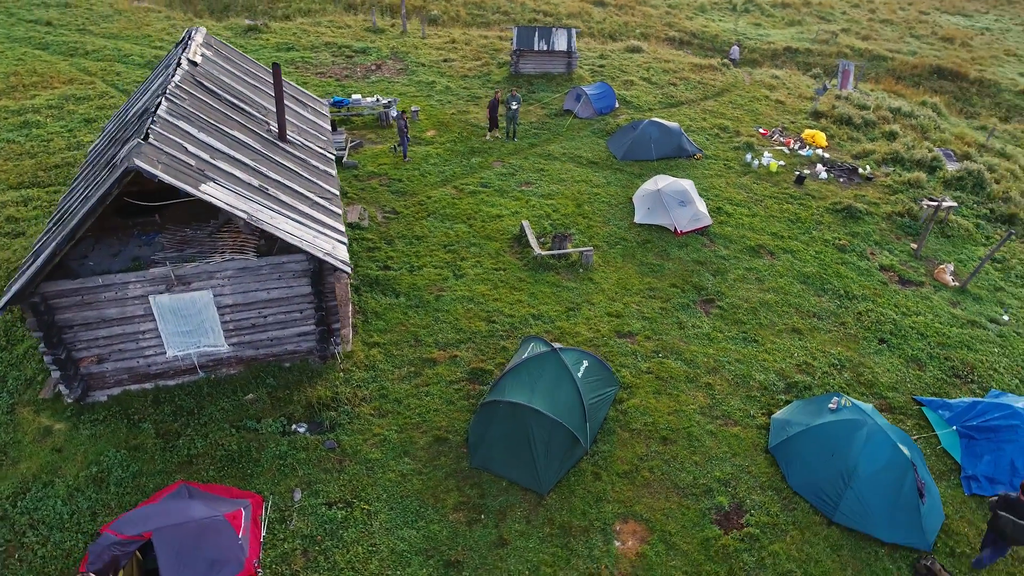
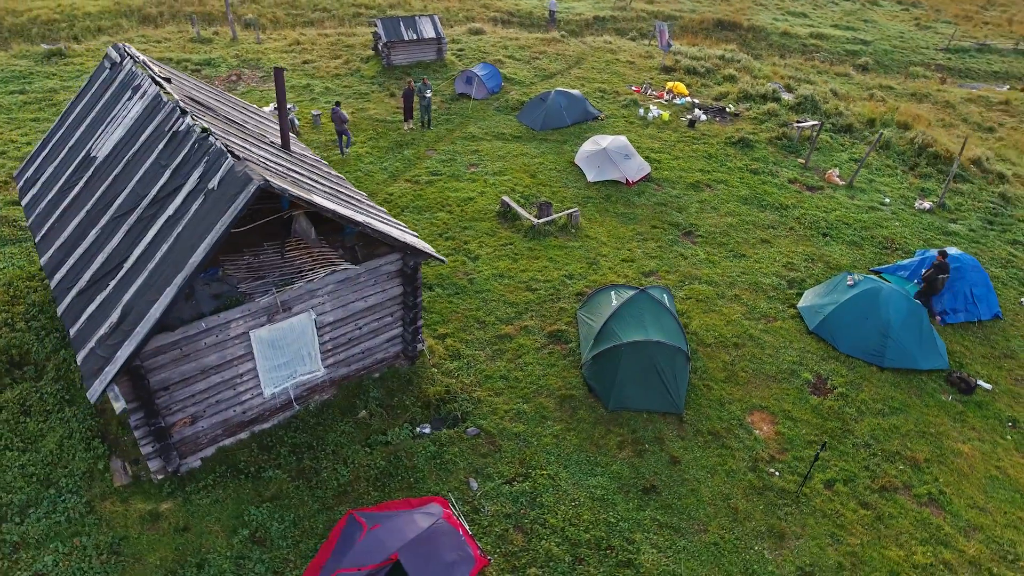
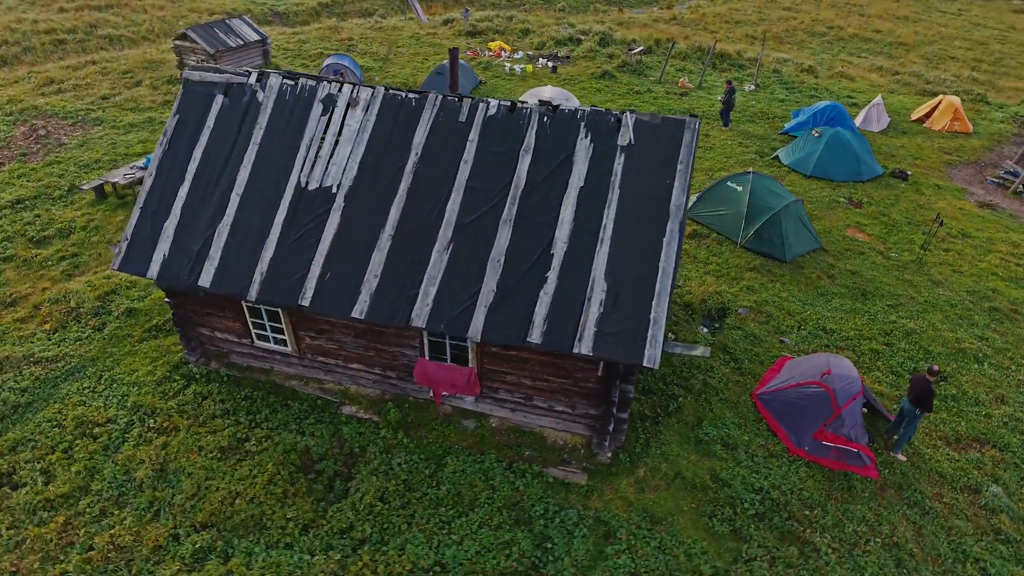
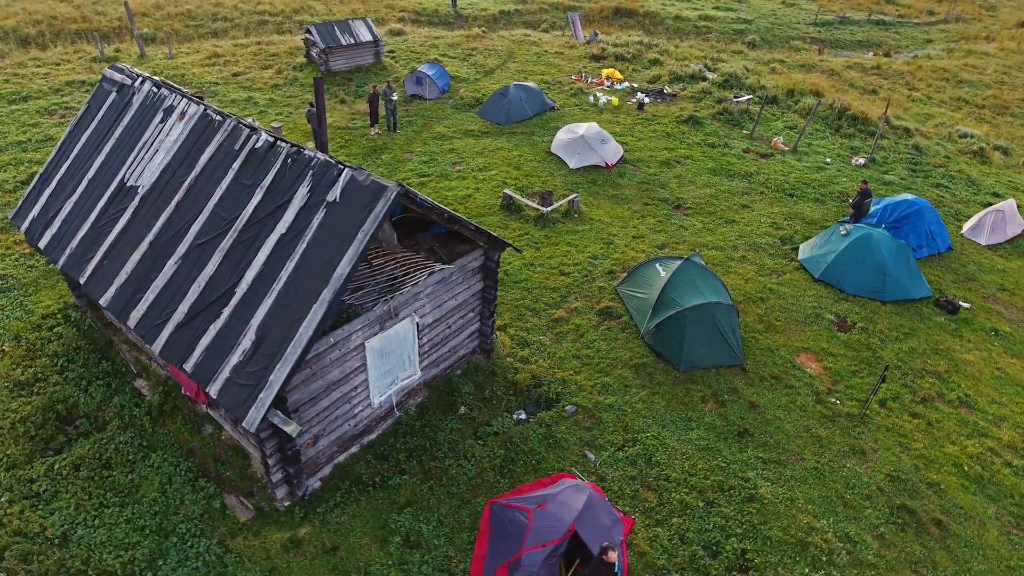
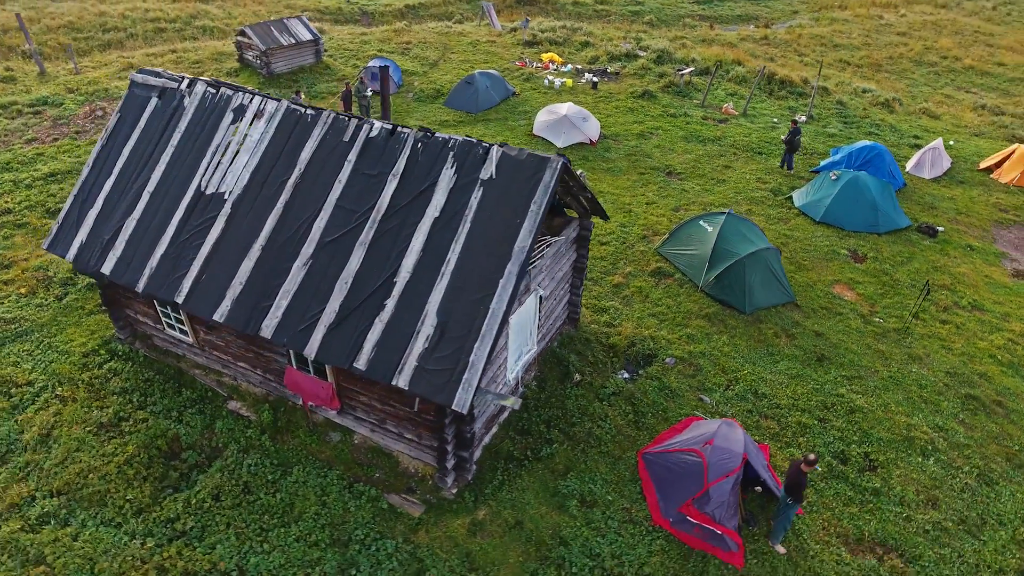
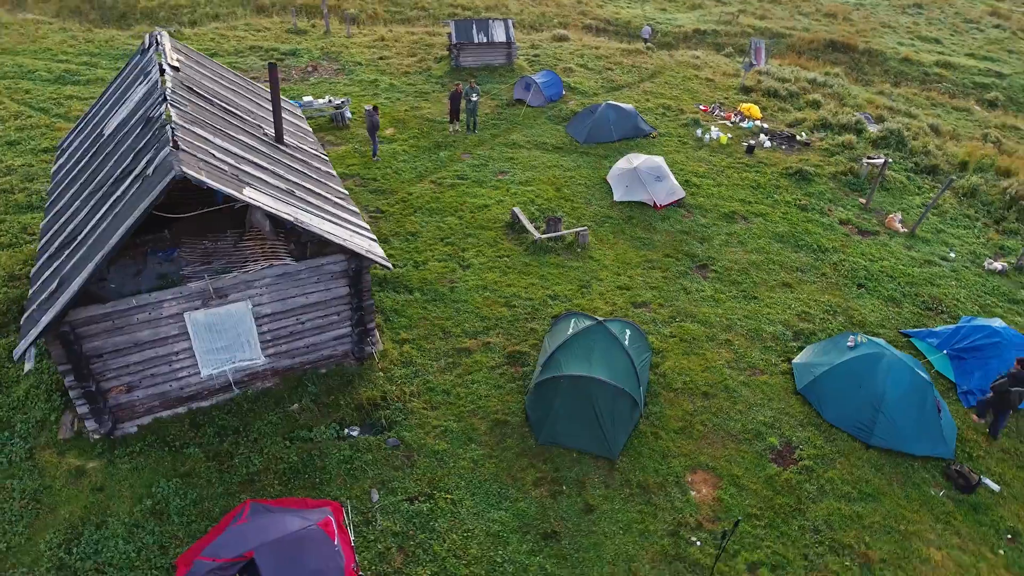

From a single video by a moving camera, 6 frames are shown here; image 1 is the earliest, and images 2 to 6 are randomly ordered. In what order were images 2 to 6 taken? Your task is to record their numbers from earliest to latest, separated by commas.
6, 2, 4, 5, 3
